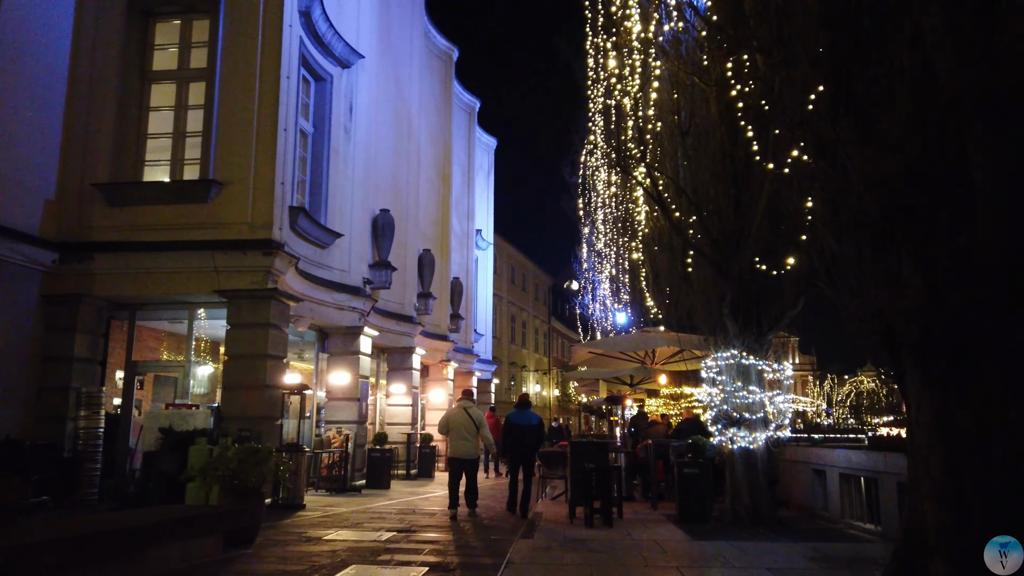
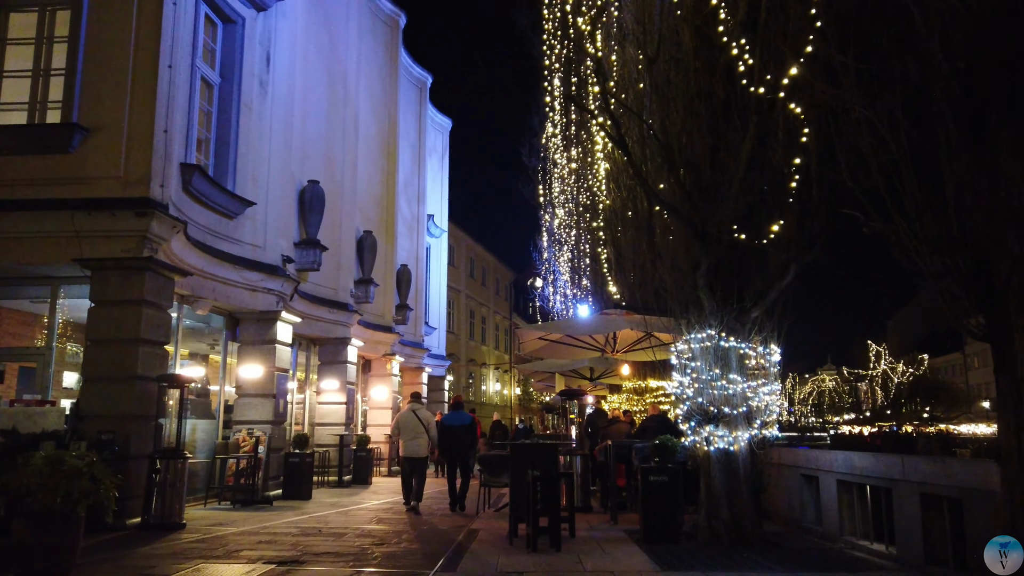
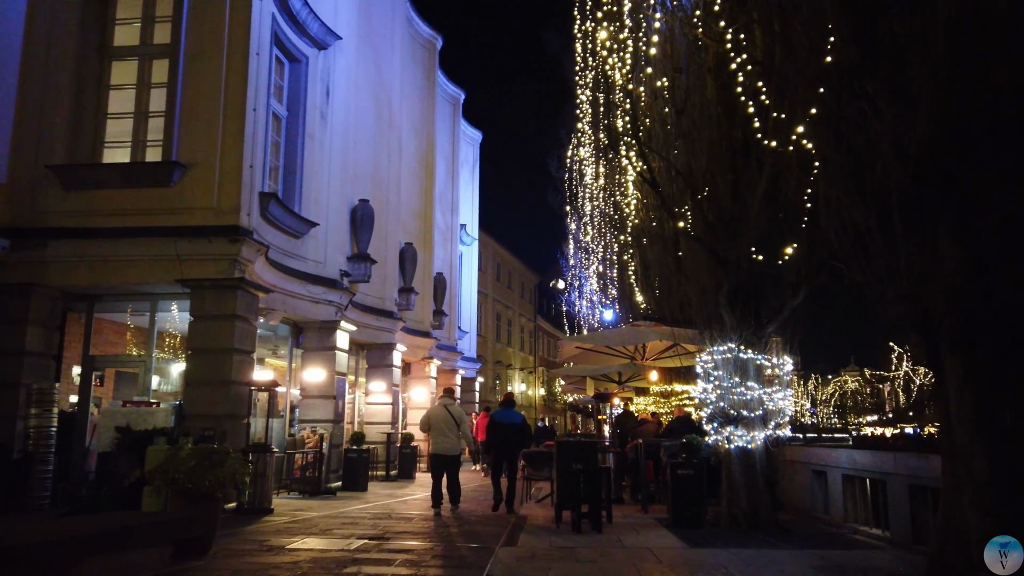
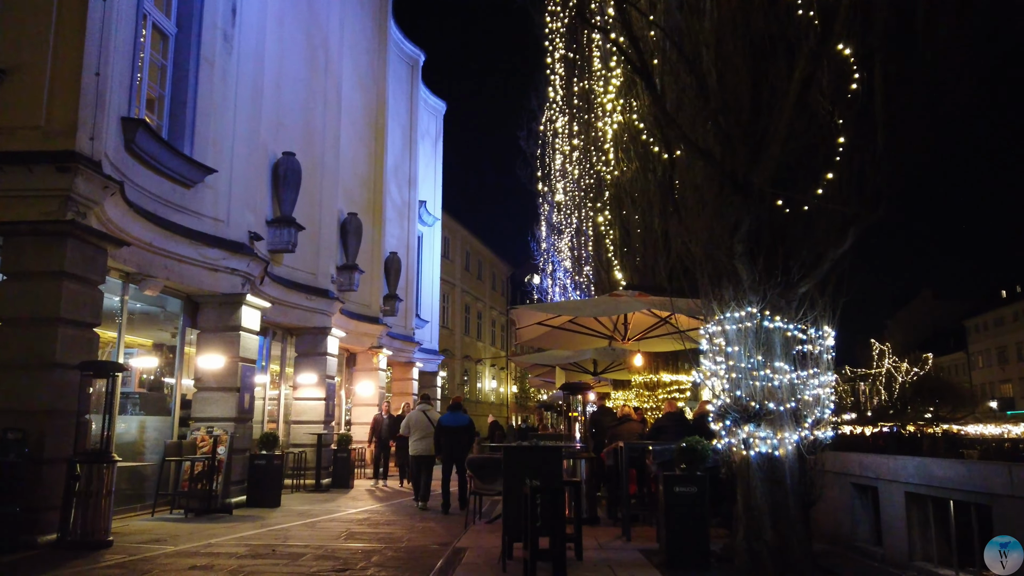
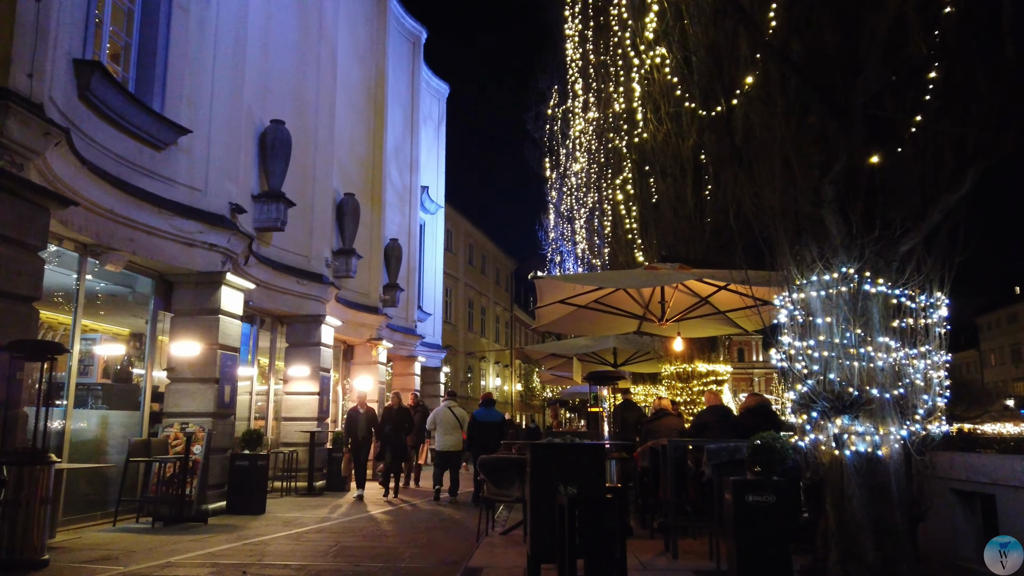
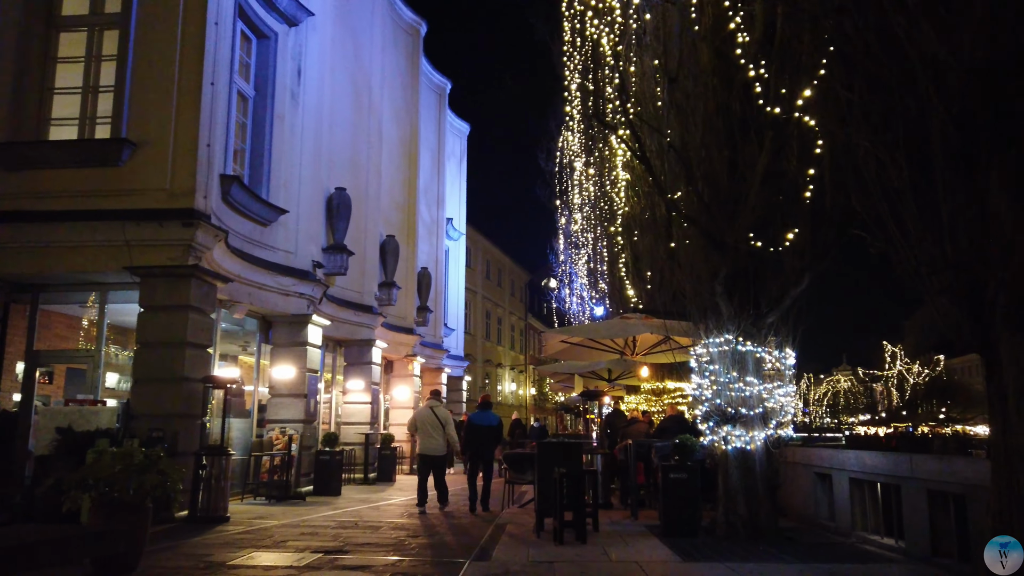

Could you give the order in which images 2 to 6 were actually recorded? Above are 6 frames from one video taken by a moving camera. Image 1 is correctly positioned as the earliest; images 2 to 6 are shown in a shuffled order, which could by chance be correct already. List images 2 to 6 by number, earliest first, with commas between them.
3, 6, 2, 4, 5
